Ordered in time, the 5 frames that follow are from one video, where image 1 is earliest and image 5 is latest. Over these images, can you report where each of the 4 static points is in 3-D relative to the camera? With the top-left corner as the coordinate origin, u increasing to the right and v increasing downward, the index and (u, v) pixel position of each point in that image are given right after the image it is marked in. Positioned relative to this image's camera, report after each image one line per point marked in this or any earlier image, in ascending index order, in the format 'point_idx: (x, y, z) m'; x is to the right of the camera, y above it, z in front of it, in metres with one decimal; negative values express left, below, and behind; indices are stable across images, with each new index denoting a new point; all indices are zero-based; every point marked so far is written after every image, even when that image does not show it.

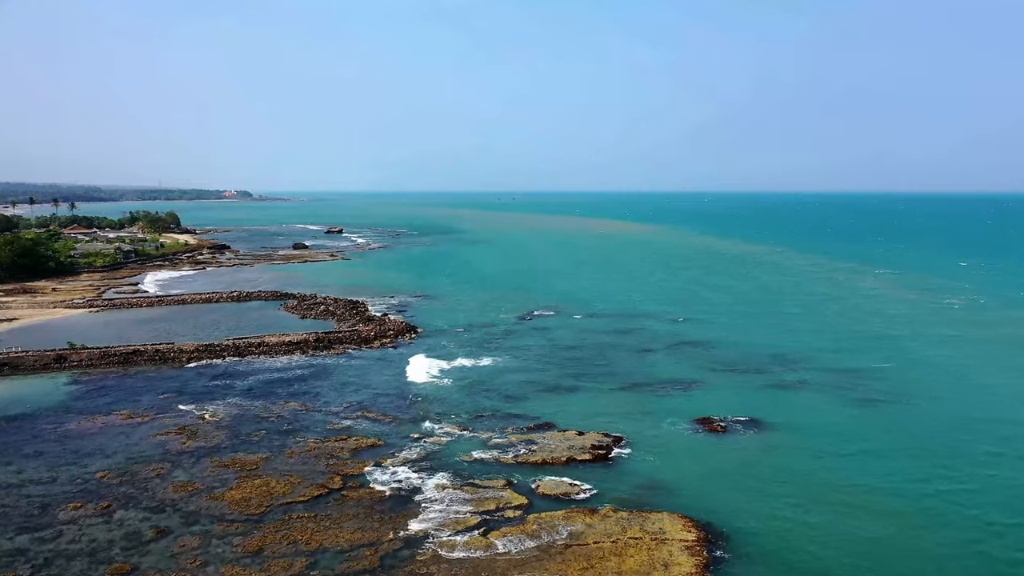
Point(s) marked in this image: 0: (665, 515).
0: (+4.1, -6.2, +18.5) m
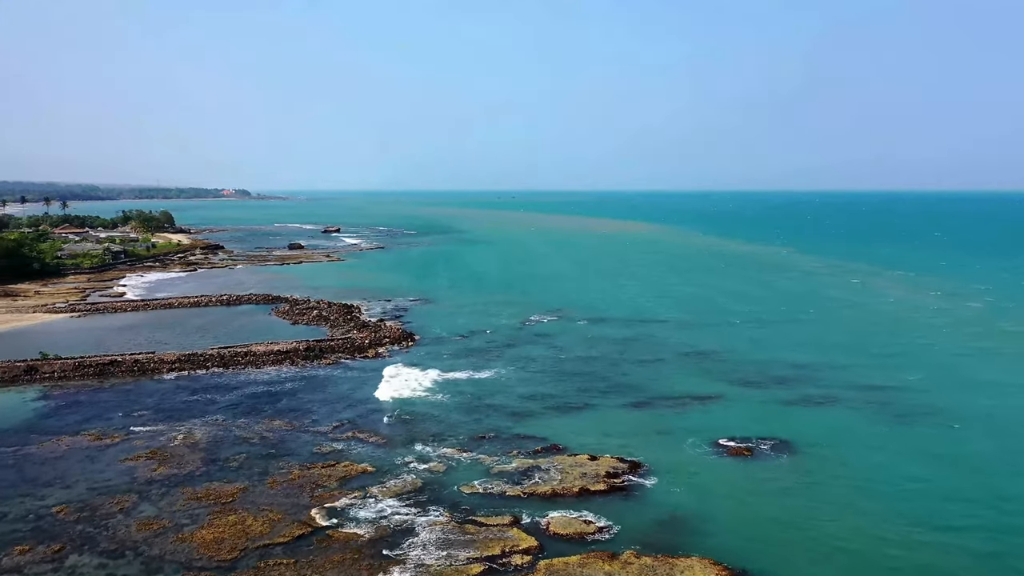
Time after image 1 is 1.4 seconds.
0: (+4.3, -6.5, +16.2) m
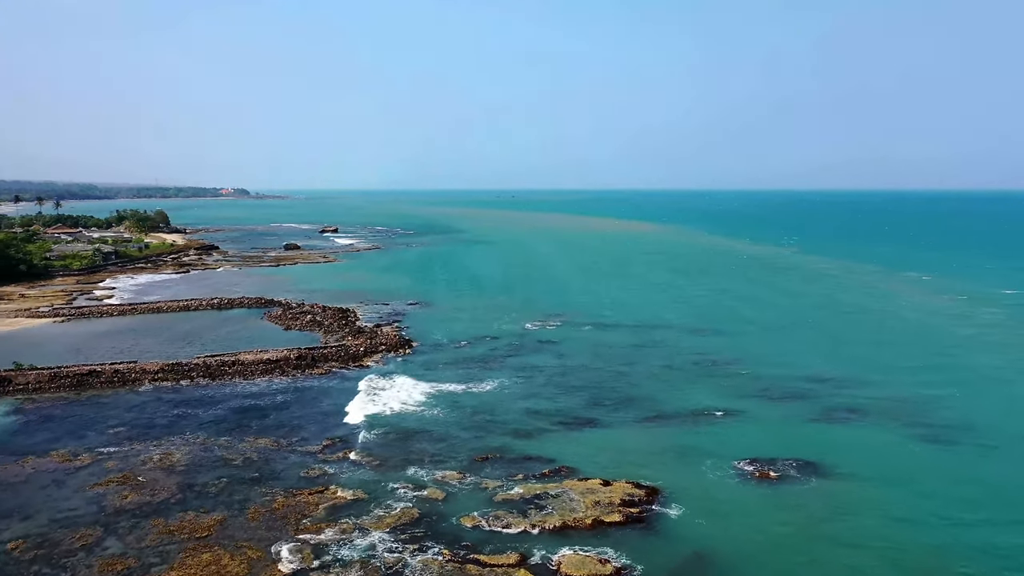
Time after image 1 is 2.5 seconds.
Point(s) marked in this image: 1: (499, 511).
0: (+4.5, -6.8, +14.3) m
1: (-0.3, -6.1, +18.8) m
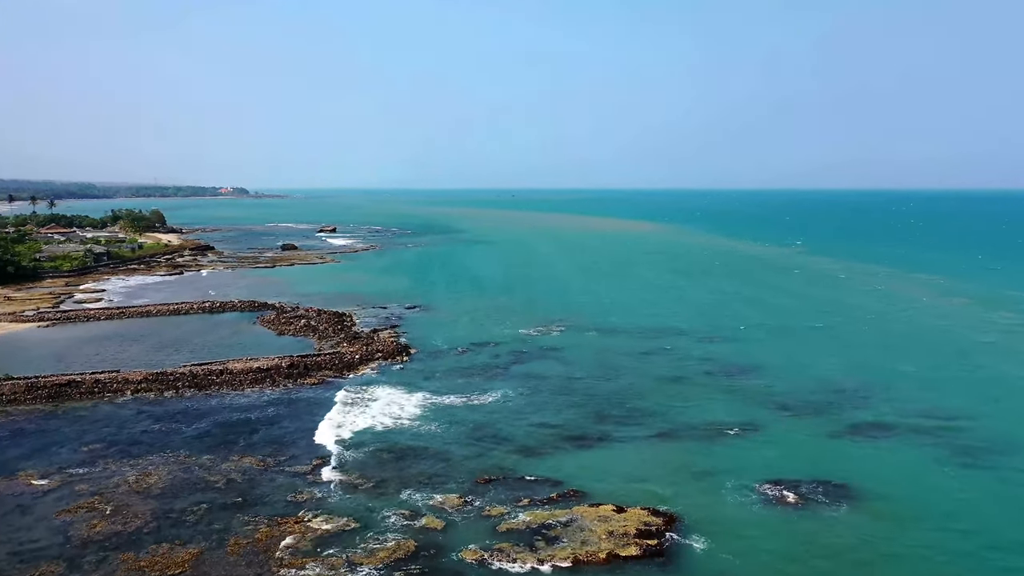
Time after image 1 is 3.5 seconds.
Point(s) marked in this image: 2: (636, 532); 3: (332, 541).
0: (+4.7, -7.0, +12.6) m
1: (-0.2, -6.4, +17.1) m
2: (+3.2, -6.3, +17.6) m
3: (-4.5, -6.3, +17.2) m
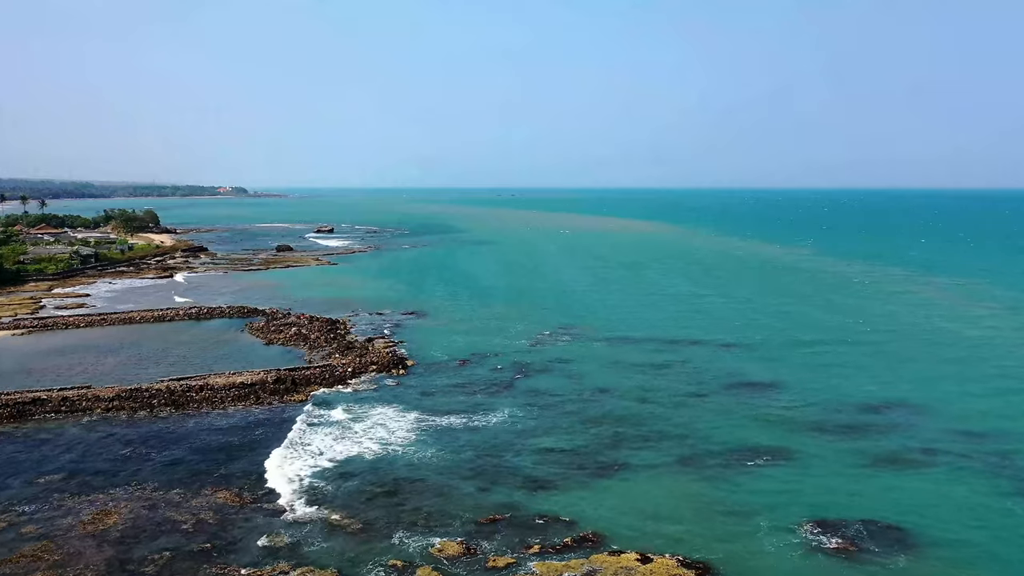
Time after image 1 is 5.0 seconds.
0: (+4.9, -7.4, +10.1) m
1: (0.0, -6.8, +14.6) m
2: (+3.4, -6.6, +15.1) m
3: (-4.3, -6.7, +14.7) m
